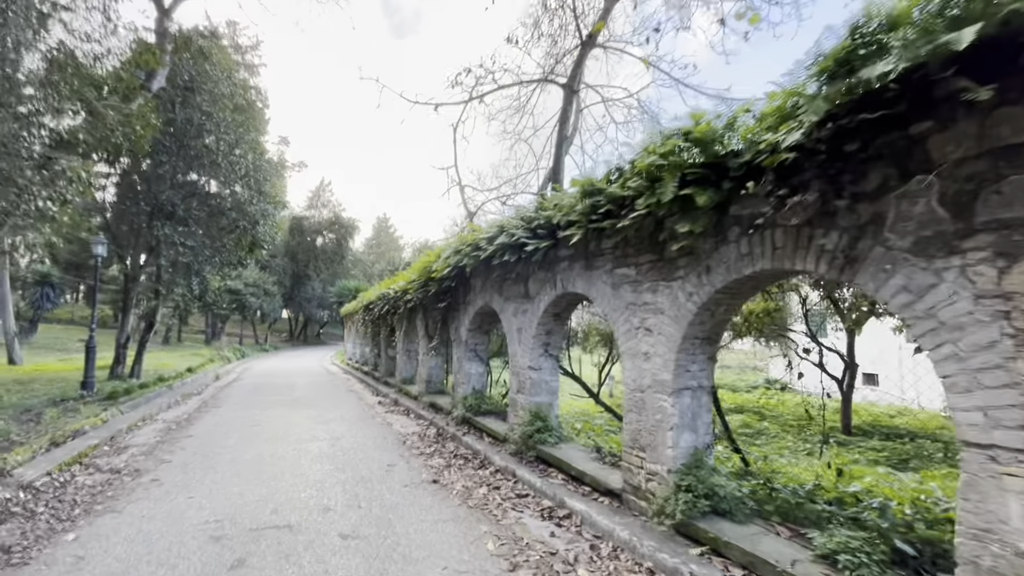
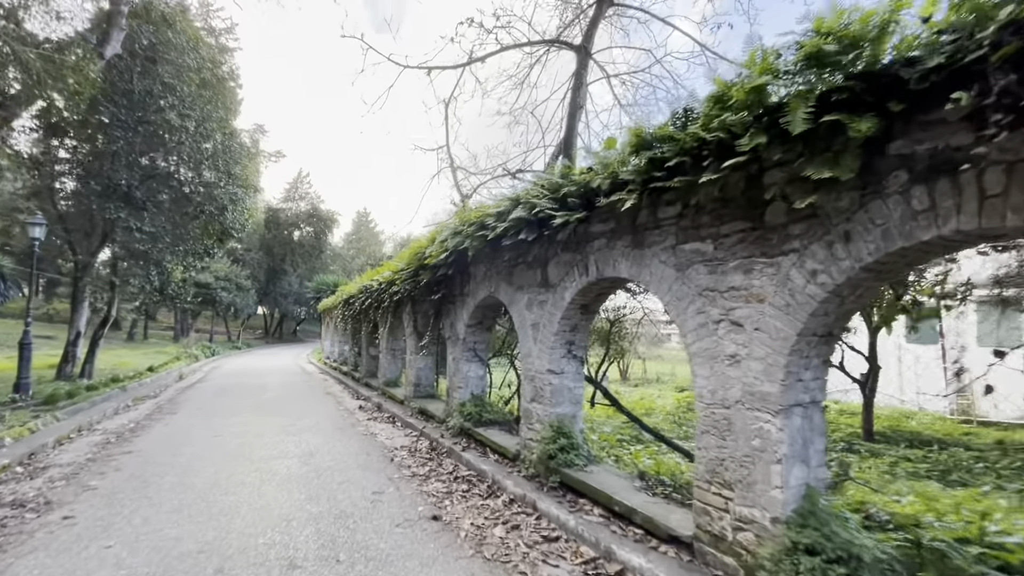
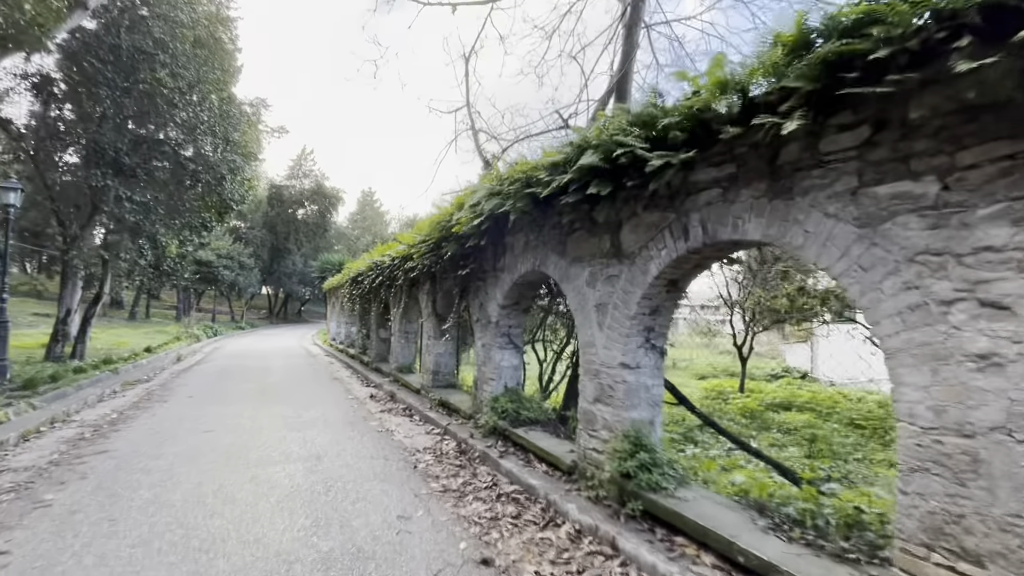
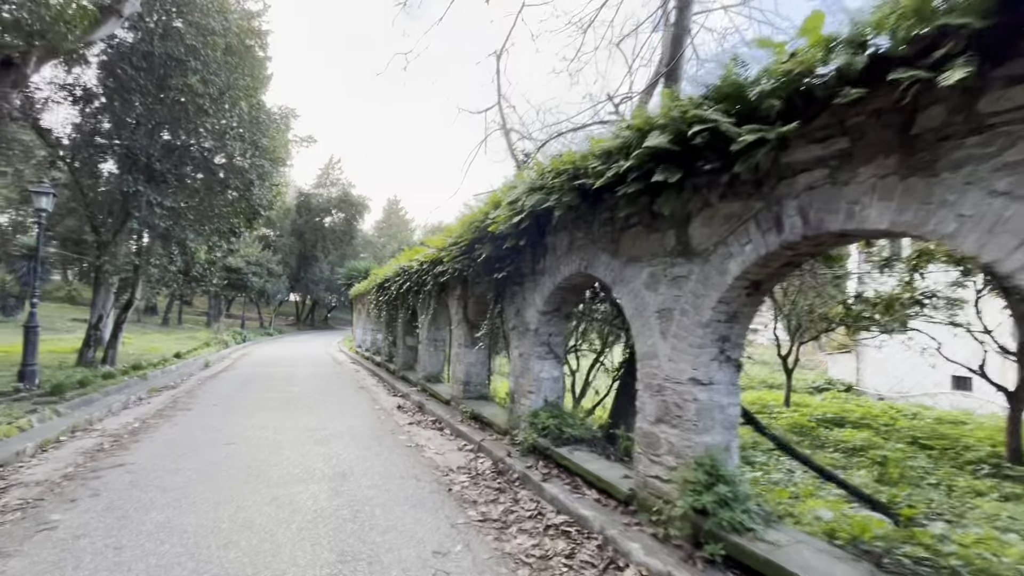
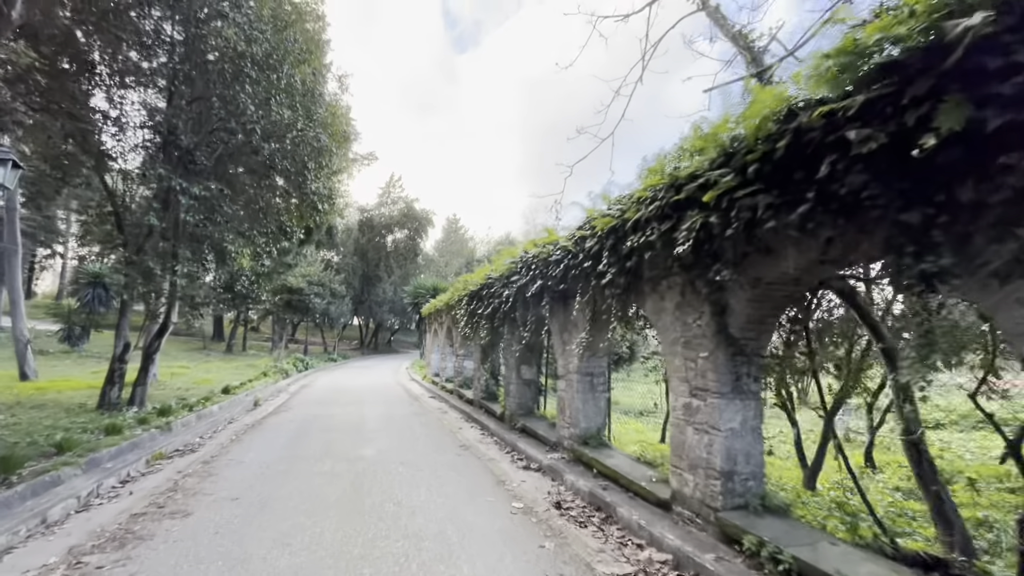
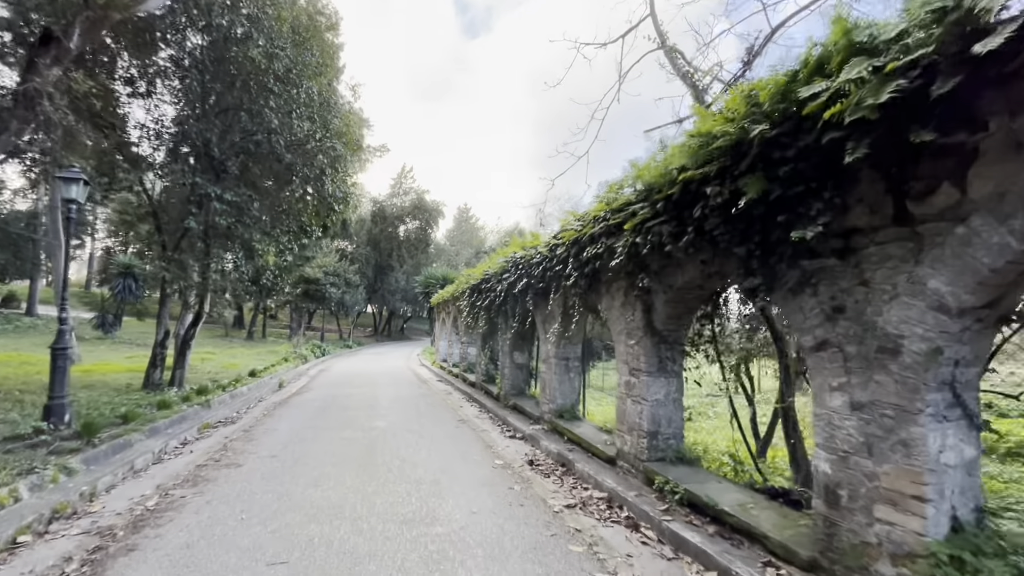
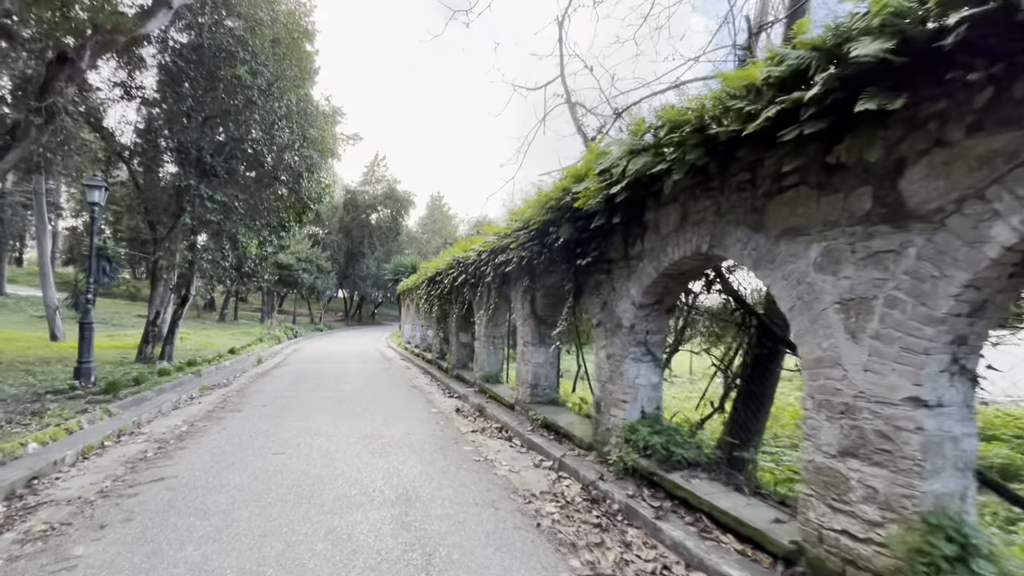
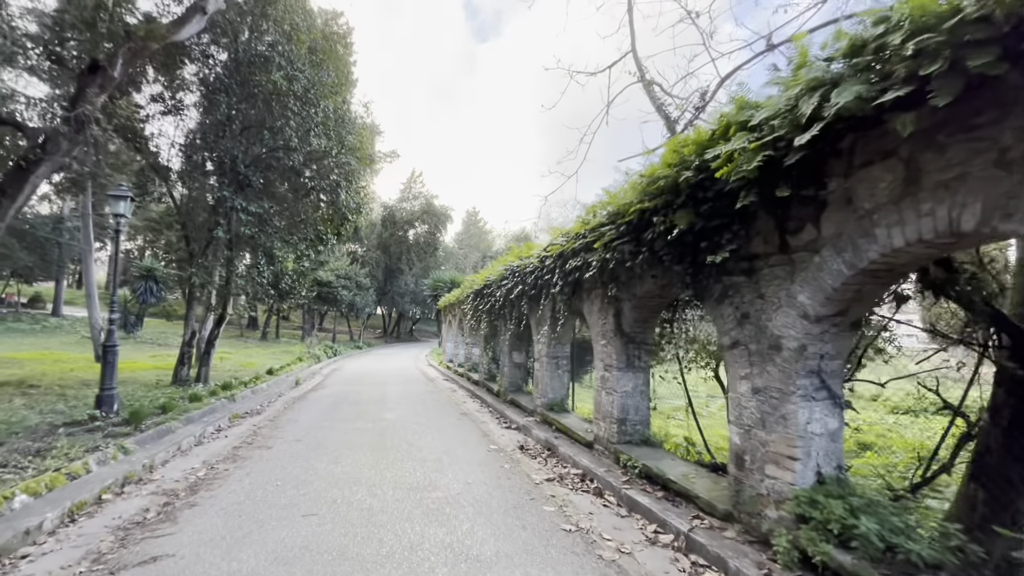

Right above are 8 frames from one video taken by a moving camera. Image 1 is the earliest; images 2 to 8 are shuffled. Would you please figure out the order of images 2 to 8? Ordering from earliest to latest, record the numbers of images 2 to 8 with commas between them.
2, 3, 4, 7, 8, 6, 5
